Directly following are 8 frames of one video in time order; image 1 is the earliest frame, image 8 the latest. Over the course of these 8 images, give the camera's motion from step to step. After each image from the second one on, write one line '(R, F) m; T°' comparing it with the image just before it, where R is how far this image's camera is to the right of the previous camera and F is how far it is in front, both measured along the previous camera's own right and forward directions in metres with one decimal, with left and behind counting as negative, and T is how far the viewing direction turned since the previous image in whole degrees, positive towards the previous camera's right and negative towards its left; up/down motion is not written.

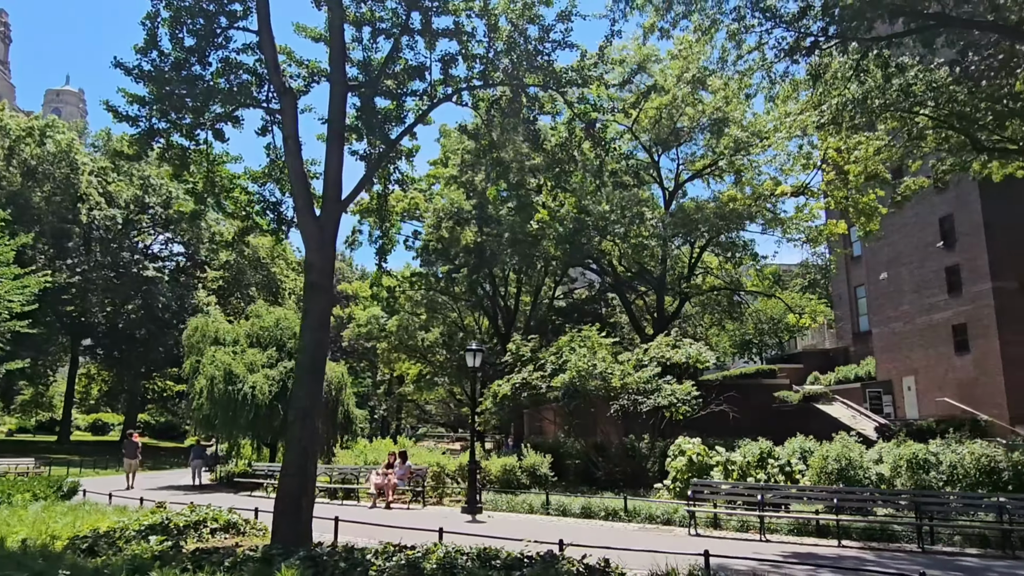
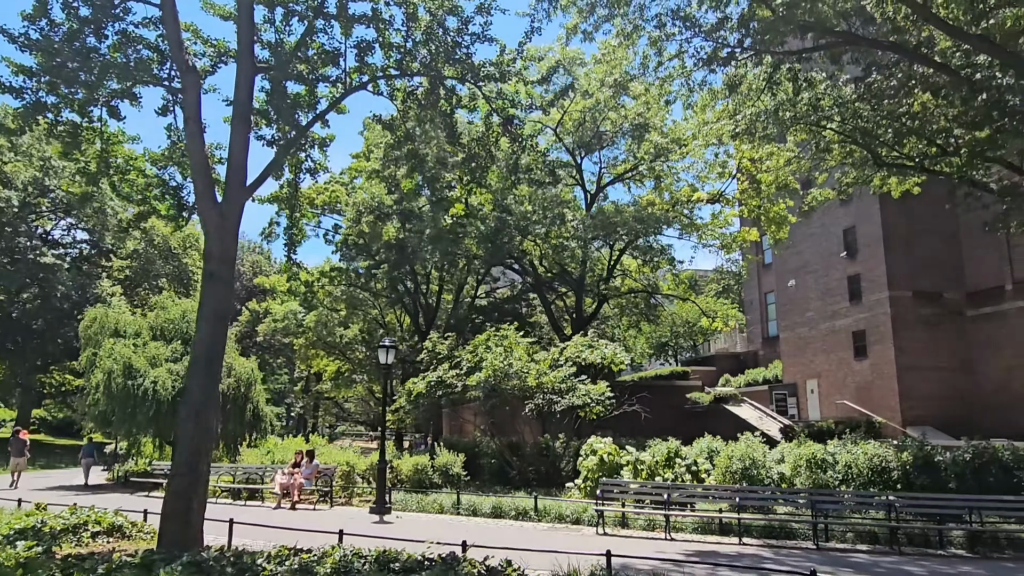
(+0.2, +0.1) m; +6°
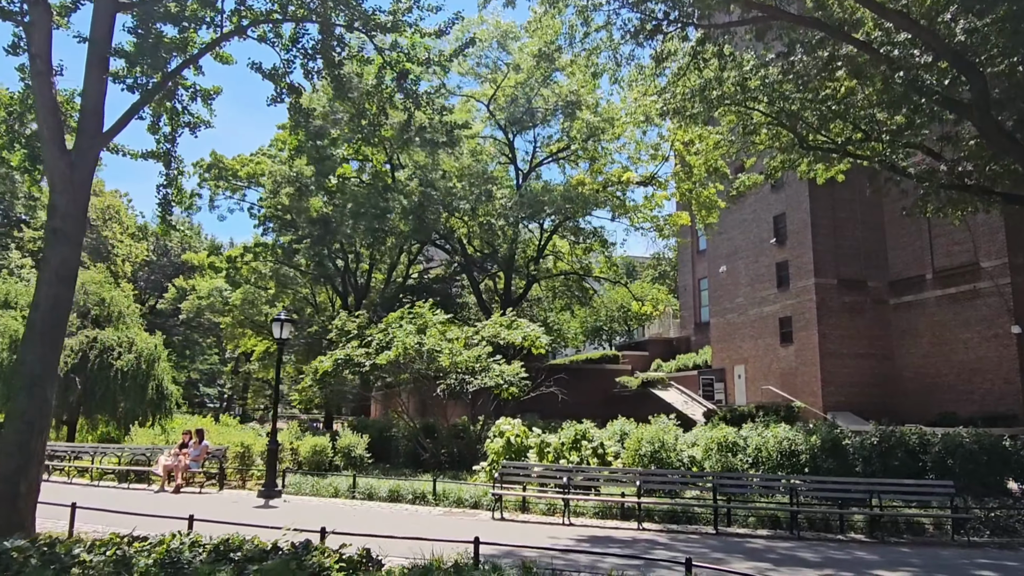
(+0.8, +0.7) m; +4°
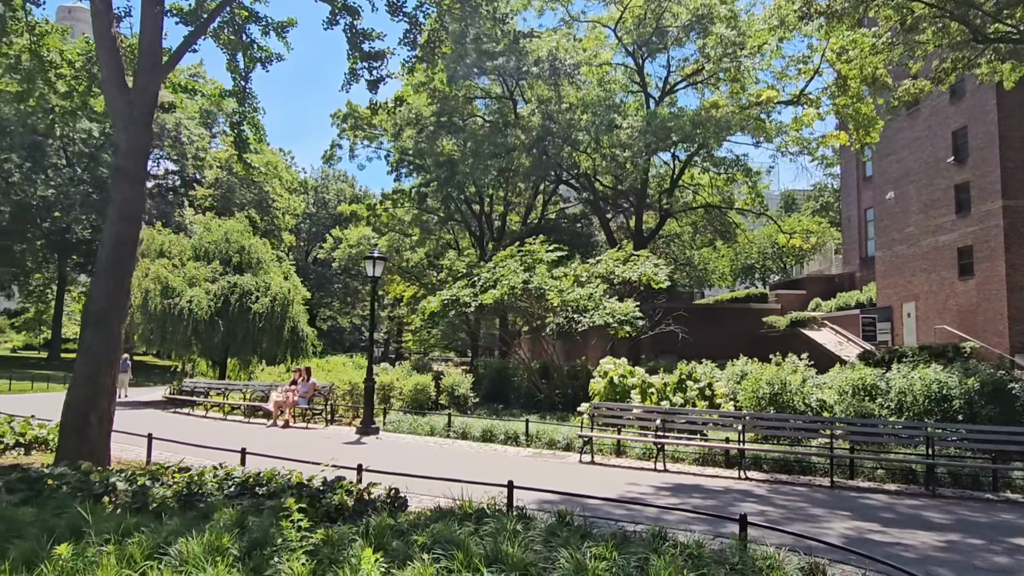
(+1.0, +1.0) m; -12°
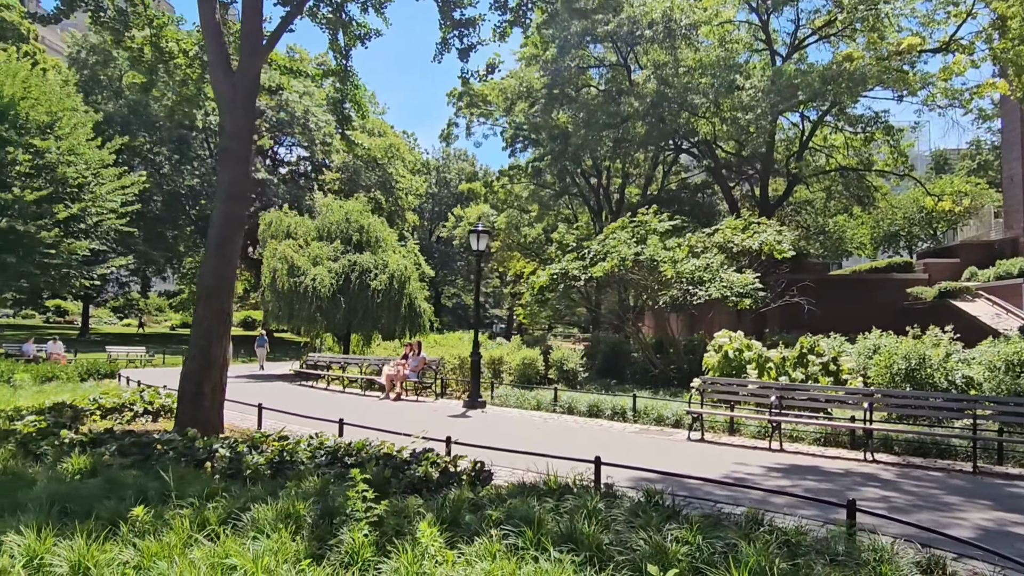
(+0.3, +0.3) m; -10°
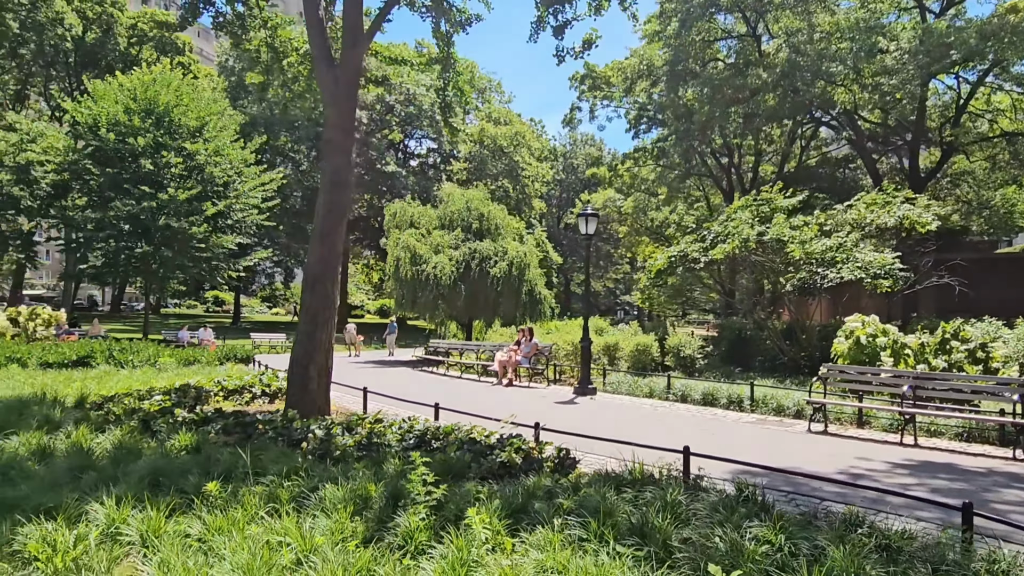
(+0.4, +0.2) m; -10°
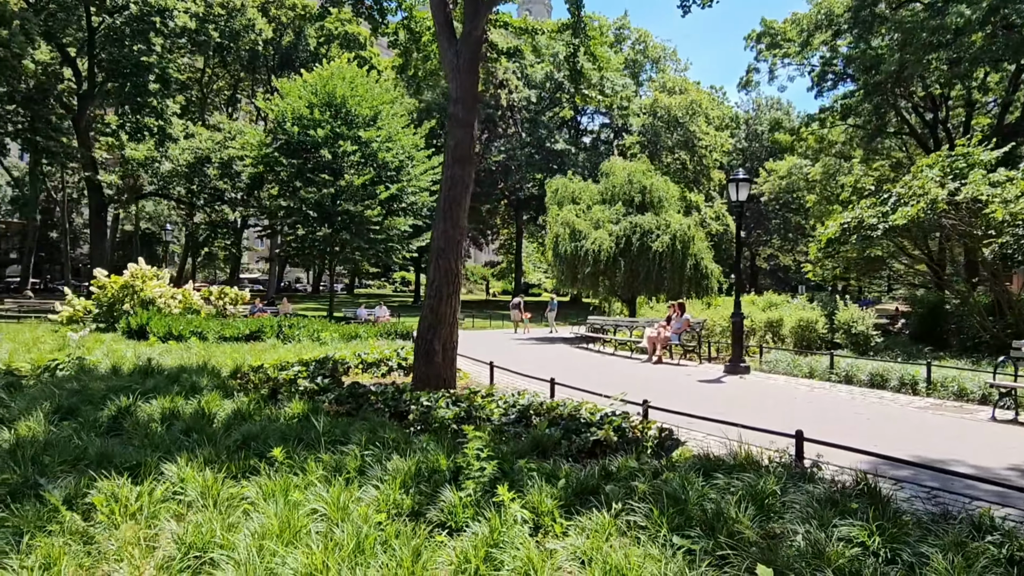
(+0.7, +0.4) m; -14°
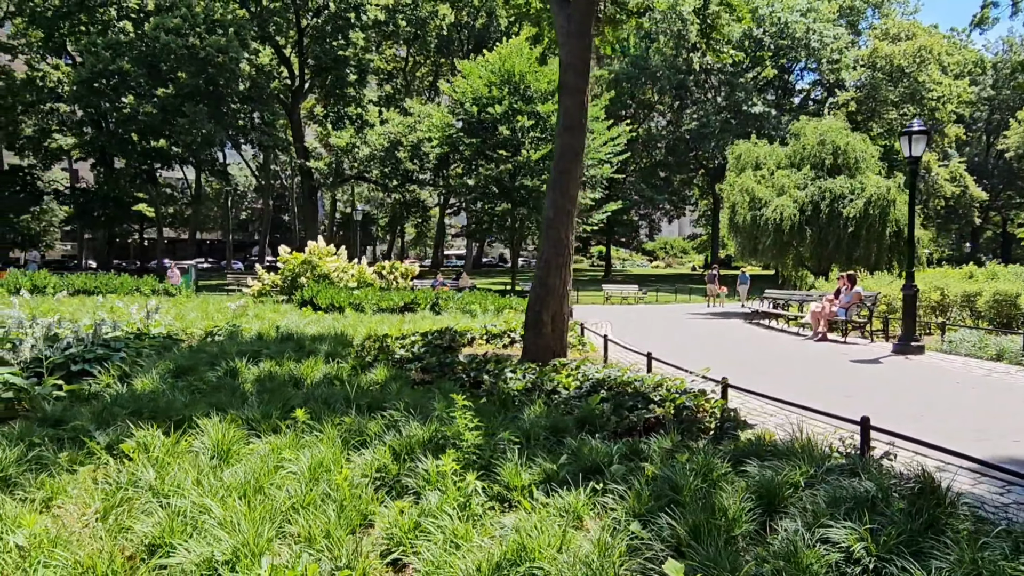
(+1.2, +0.3) m; -16°
